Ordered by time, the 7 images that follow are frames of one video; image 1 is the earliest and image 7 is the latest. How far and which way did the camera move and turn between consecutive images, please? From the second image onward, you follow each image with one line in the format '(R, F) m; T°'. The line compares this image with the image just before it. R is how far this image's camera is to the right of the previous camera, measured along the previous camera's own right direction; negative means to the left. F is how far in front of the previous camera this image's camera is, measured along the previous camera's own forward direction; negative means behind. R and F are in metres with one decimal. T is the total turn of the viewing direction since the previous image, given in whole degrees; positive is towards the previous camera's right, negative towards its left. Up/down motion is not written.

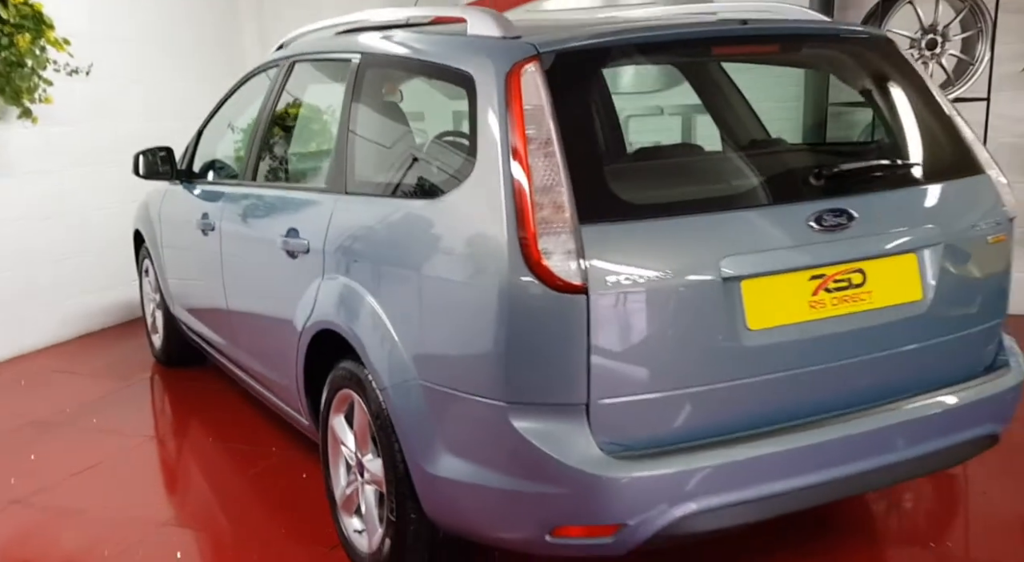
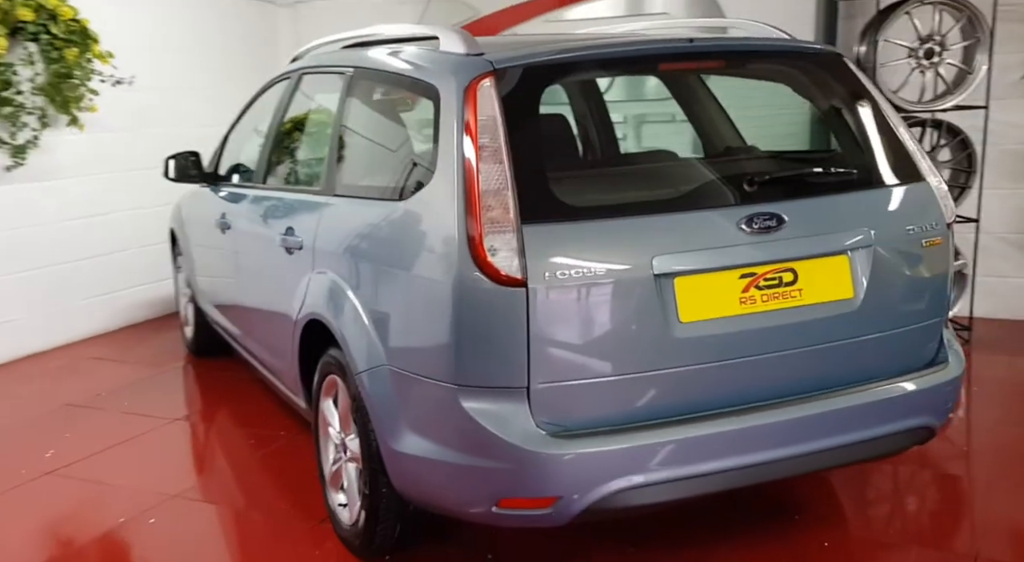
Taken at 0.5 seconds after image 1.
(+0.2, -0.2) m; -4°
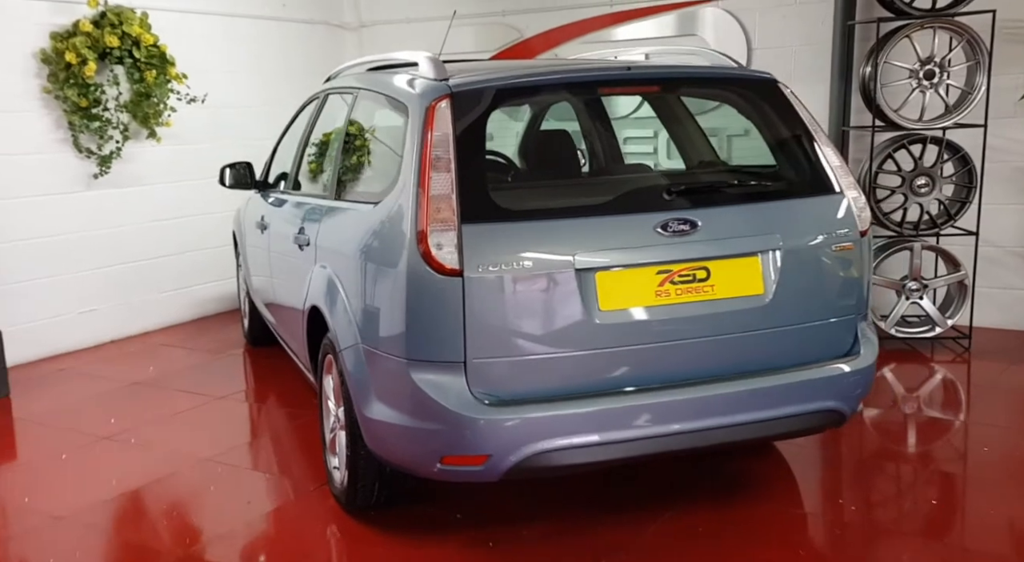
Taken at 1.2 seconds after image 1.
(+0.4, -0.3) m; -6°
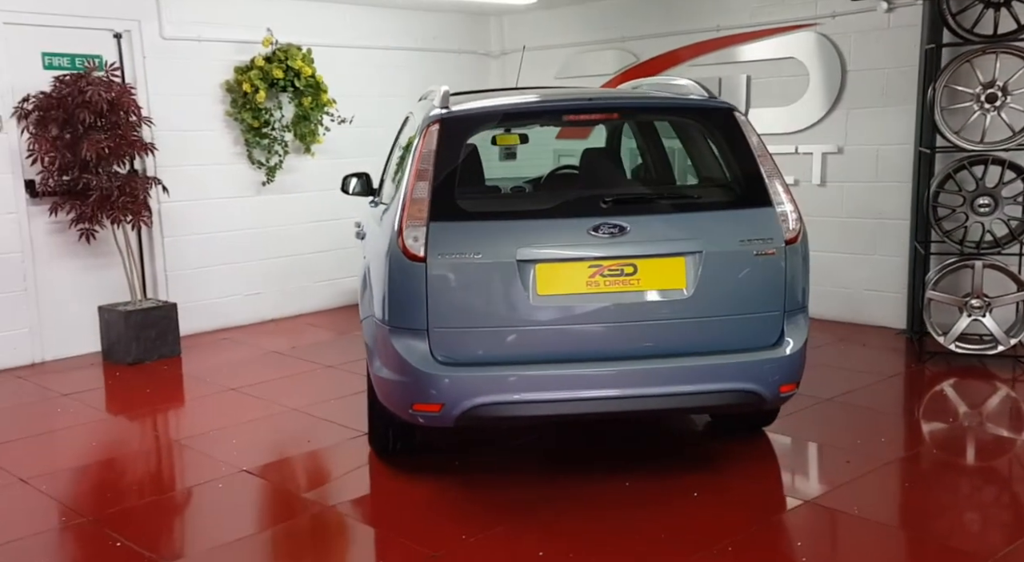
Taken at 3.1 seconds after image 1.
(+0.8, -0.5) m; -14°
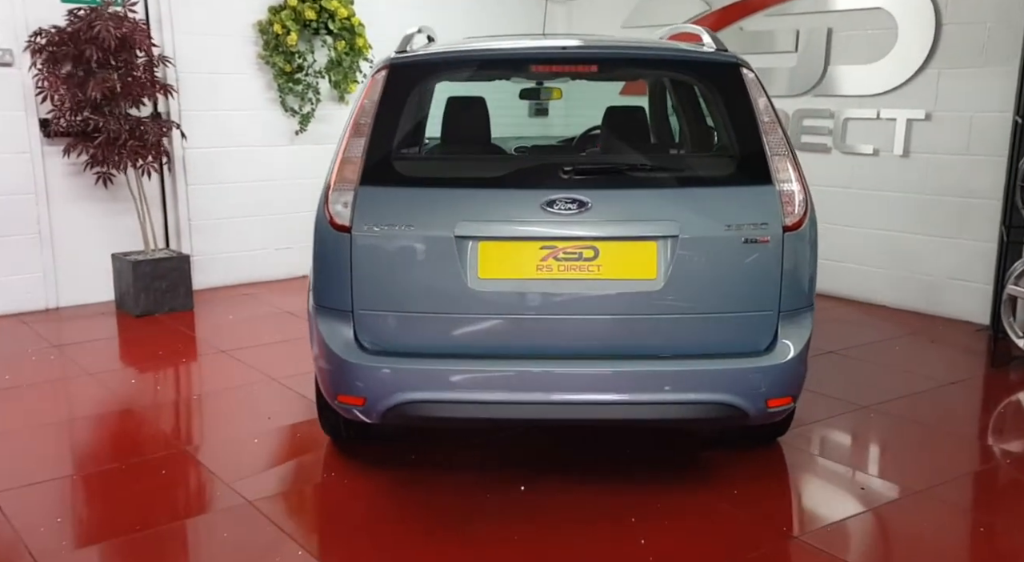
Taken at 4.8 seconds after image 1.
(+0.5, +0.4) m; -7°
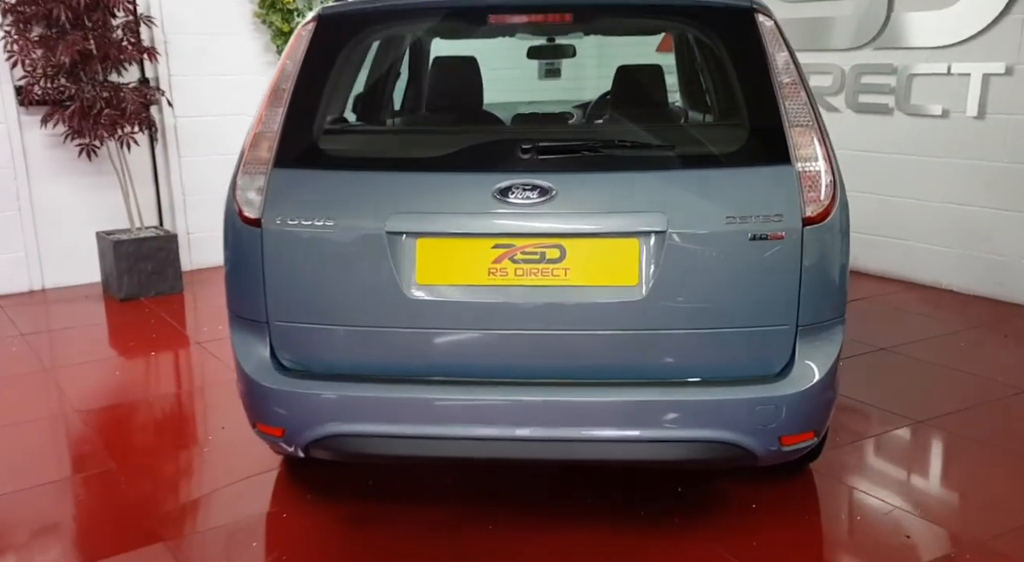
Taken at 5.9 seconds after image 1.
(+0.2, +0.5) m; -4°
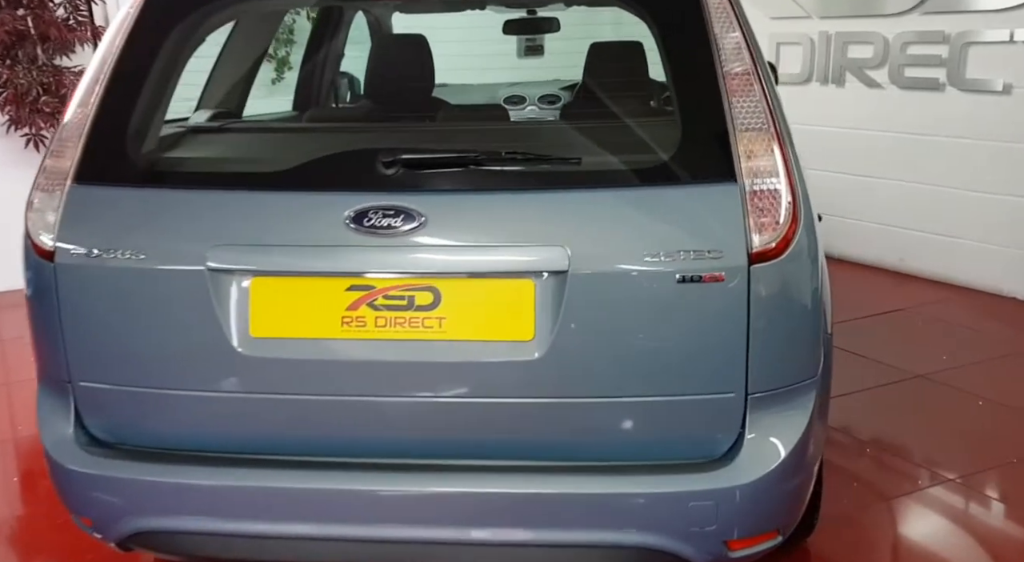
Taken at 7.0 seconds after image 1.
(+0.3, +0.5) m; -4°
